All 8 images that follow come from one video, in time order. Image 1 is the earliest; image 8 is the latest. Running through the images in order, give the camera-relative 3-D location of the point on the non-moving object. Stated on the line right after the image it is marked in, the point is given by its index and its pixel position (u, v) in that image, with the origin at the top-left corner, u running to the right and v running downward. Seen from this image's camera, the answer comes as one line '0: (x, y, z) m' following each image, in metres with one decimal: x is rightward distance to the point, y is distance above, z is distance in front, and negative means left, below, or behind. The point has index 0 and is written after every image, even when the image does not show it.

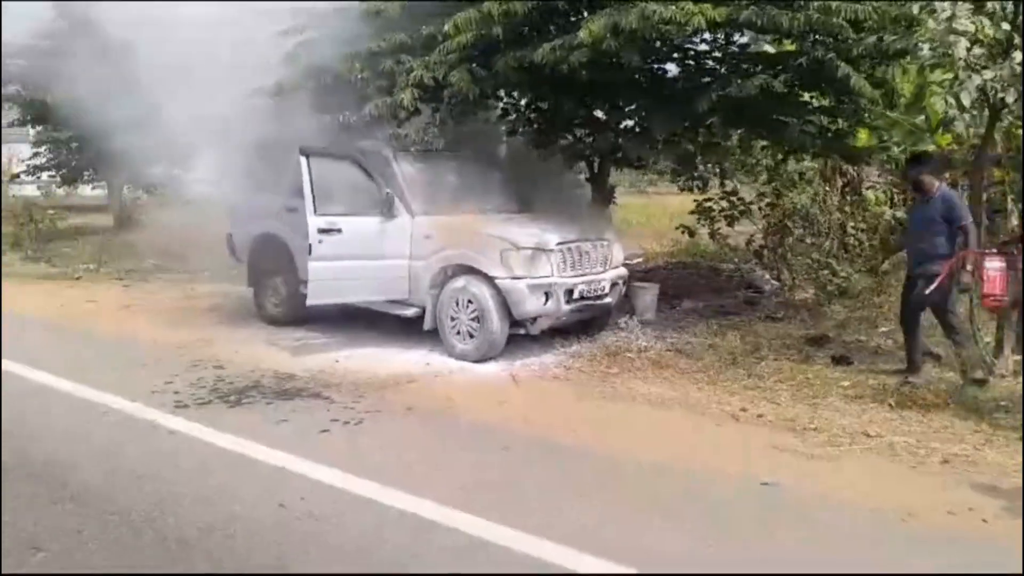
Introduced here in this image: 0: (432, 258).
0: (-0.6, +0.2, +6.8) m
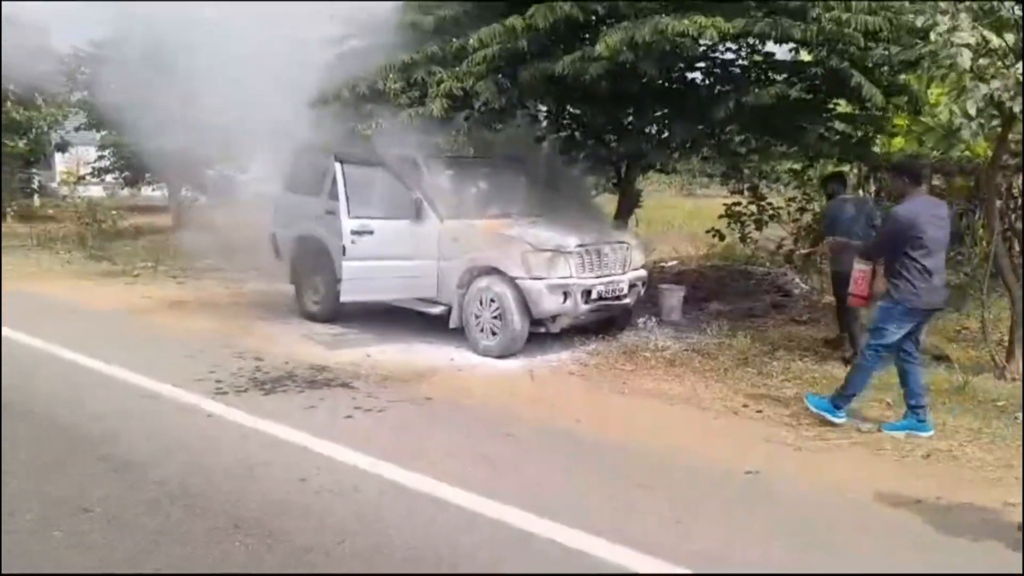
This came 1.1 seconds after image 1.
0: (-0.4, +0.2, +7.2) m
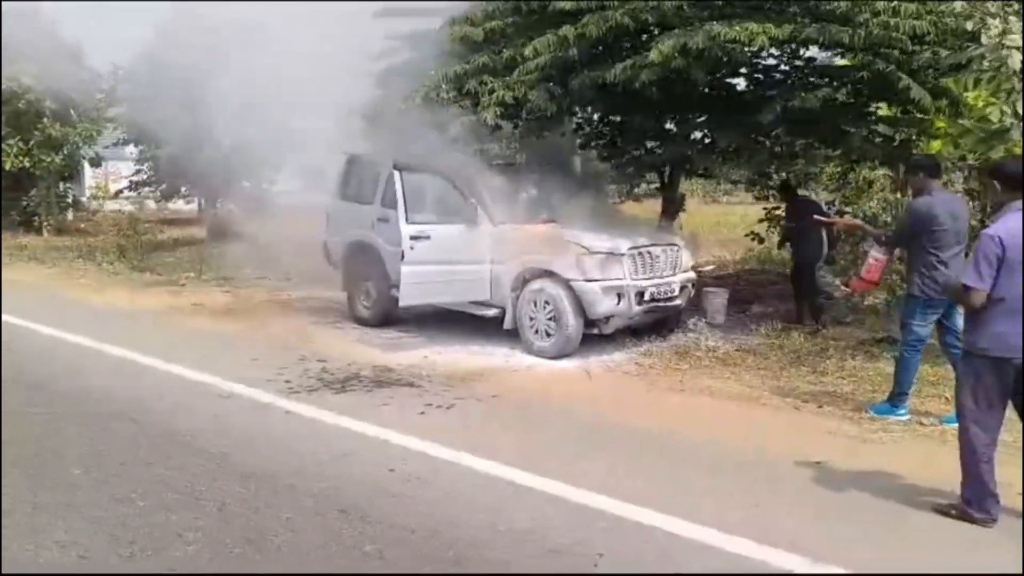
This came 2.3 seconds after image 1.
0: (0.0, +0.2, +7.4) m
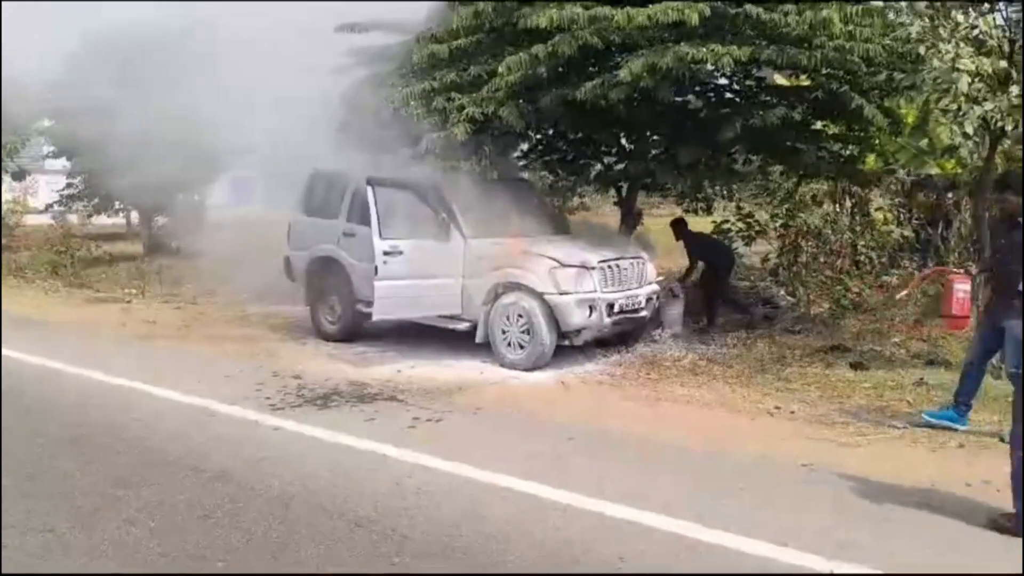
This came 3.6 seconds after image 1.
0: (-0.2, +0.1, +7.5) m
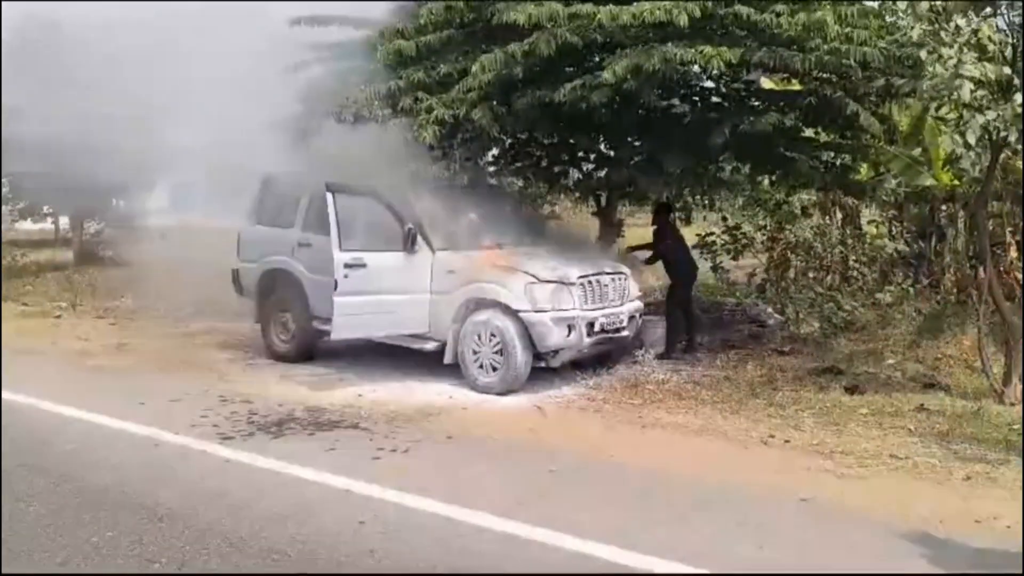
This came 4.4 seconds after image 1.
0: (-0.4, 0.0, +6.9) m
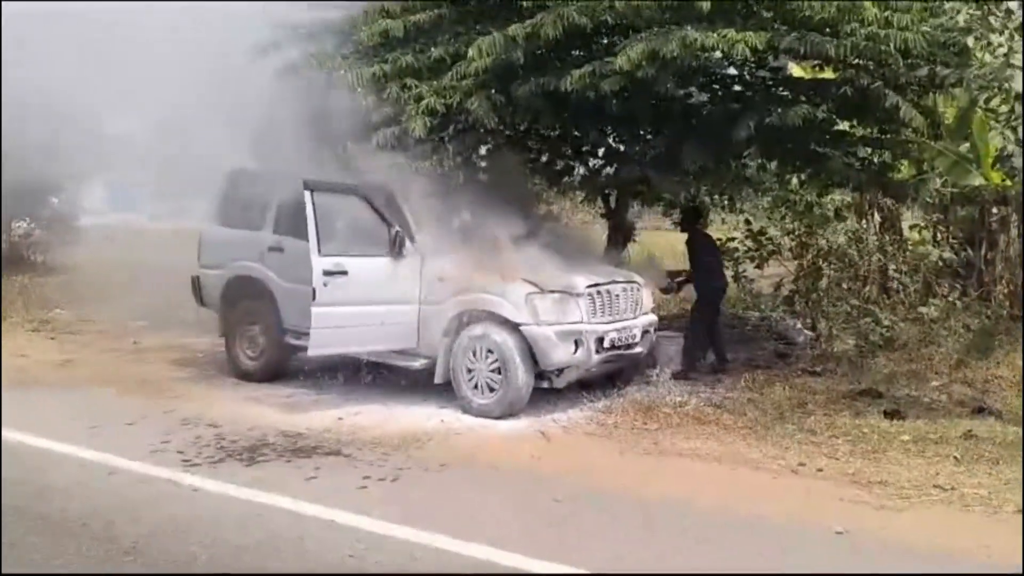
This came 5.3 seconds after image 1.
0: (-0.4, -0.1, +6.1) m
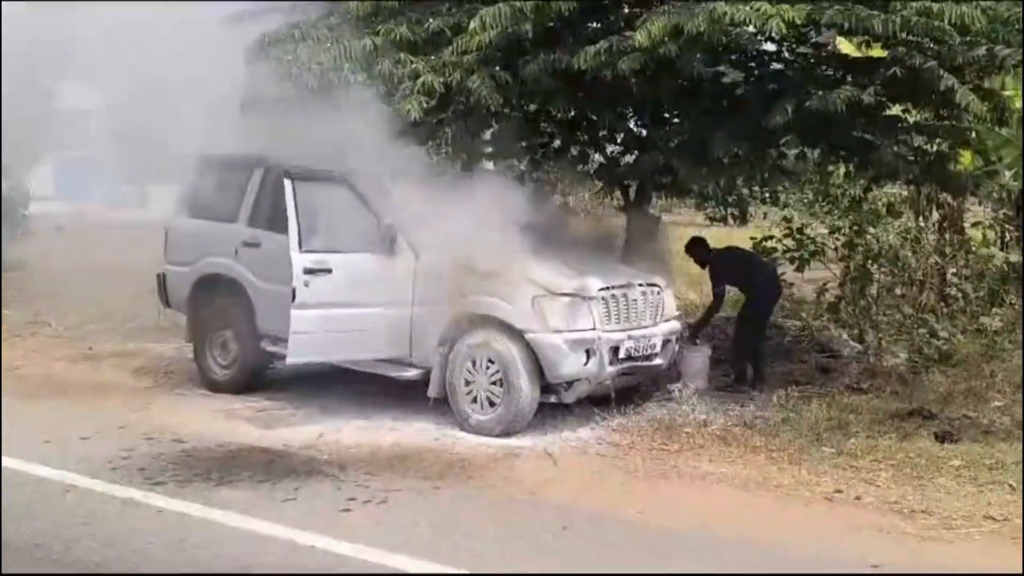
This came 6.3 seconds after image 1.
0: (-0.4, -0.1, +5.5) m
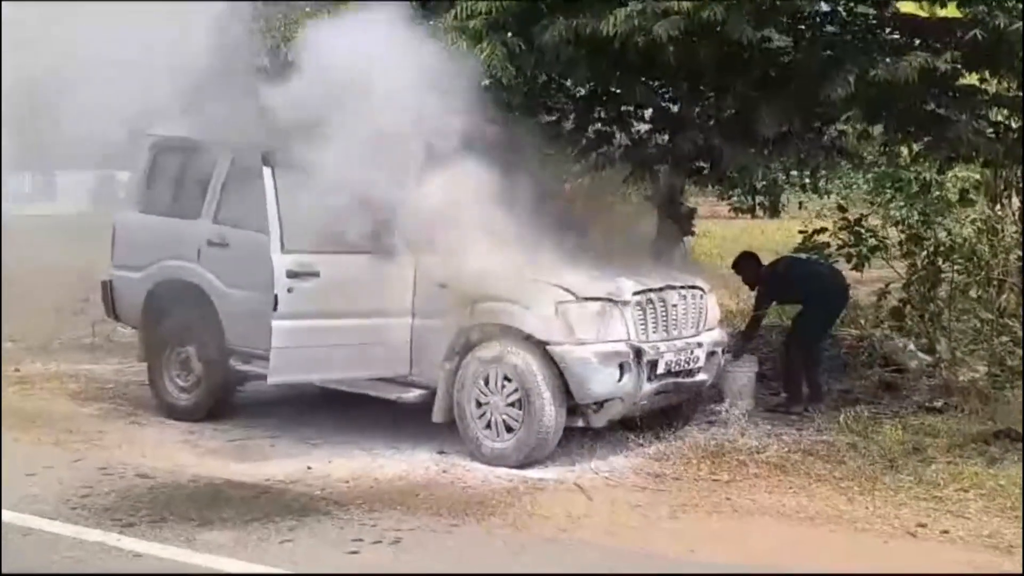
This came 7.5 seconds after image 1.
0: (-0.3, -0.1, +4.7) m
